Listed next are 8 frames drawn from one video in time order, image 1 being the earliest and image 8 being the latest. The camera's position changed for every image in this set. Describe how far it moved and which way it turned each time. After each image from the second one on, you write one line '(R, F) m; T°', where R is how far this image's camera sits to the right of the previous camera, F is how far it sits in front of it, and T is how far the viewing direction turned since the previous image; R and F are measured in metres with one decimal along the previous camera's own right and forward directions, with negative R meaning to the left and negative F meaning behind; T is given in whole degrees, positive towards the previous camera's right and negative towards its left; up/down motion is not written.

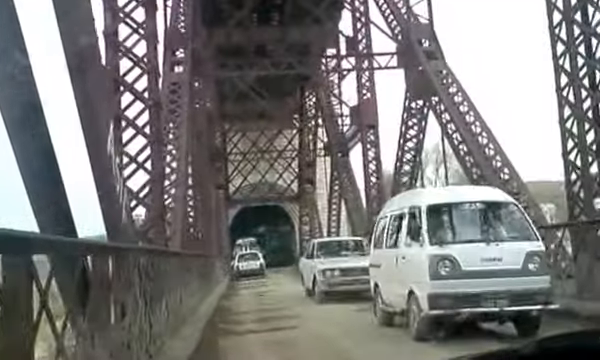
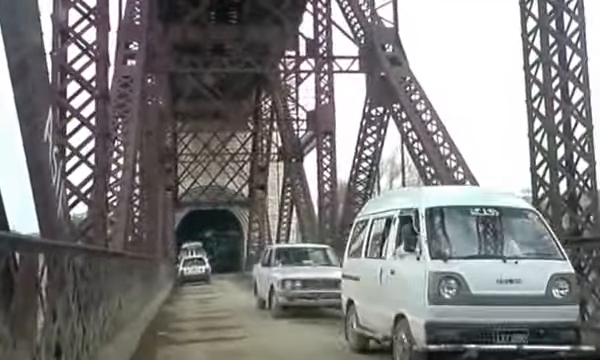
(-0.1, +0.9) m; +4°
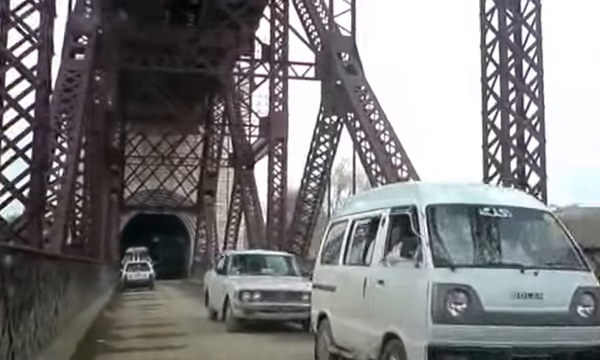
(0.0, +0.5) m; +4°
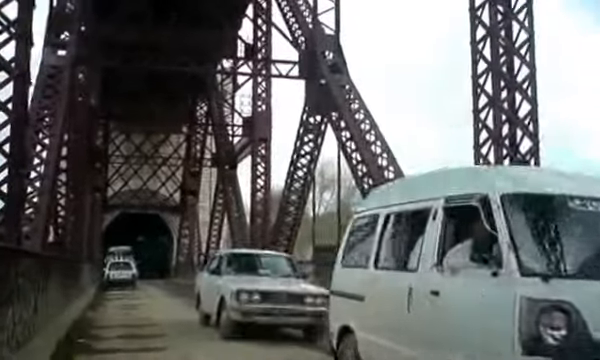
(0.0, +0.1) m; +1°
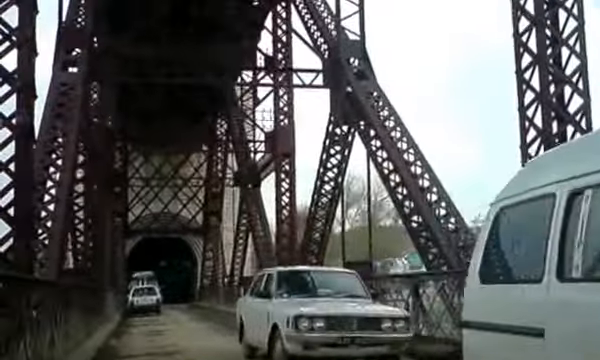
(-0.2, +1.1) m; -2°
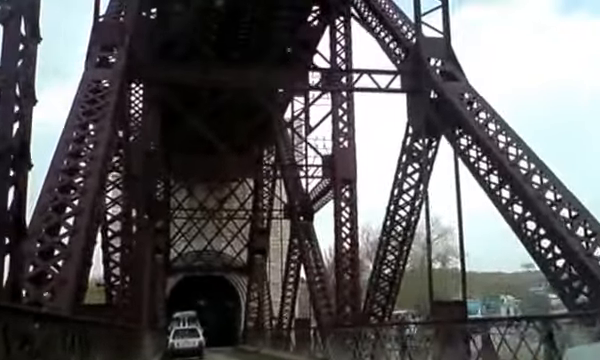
(-0.9, +3.5) m; -3°
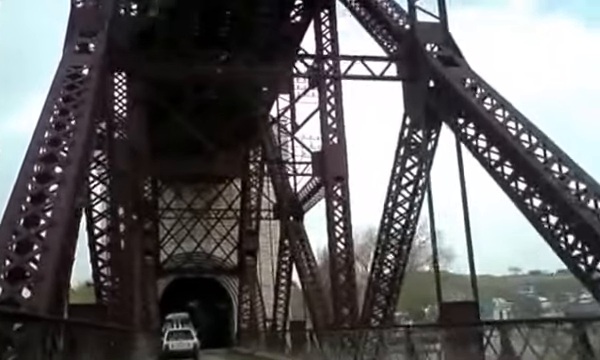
(-0.3, +1.1) m; +1°
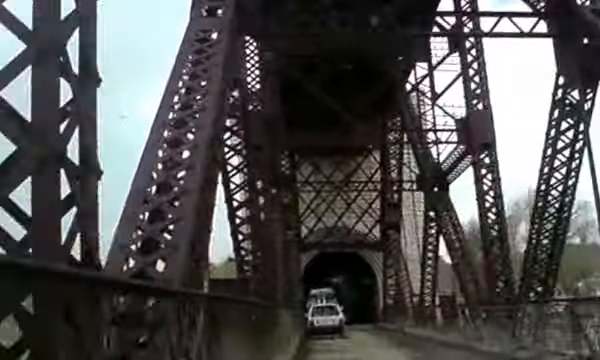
(-0.1, +0.7) m; -11°
